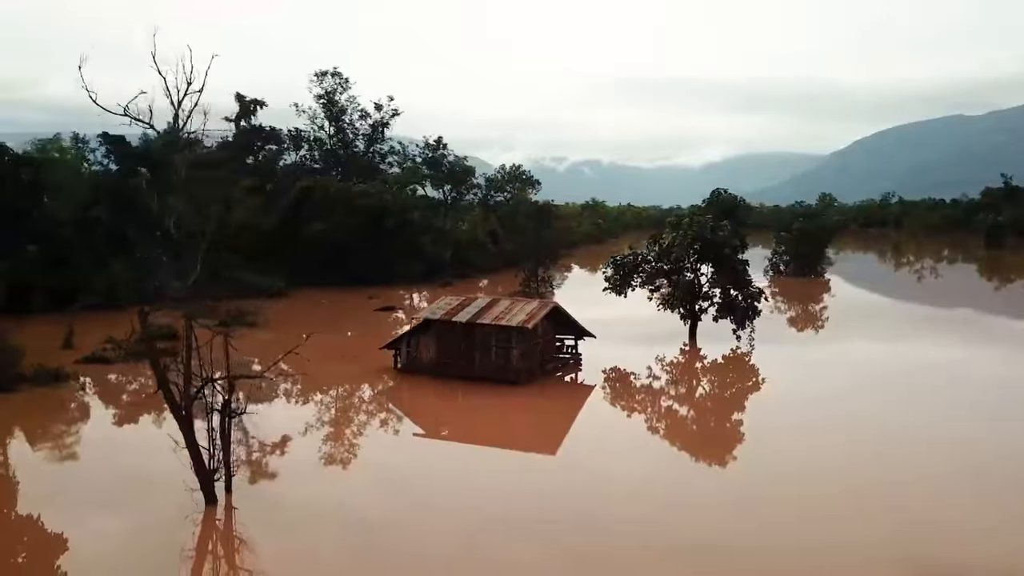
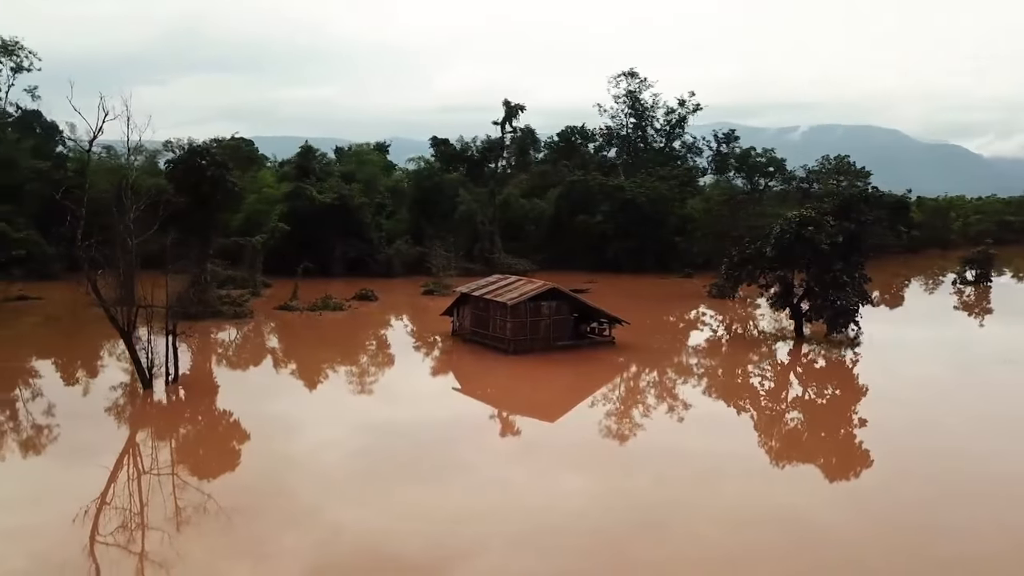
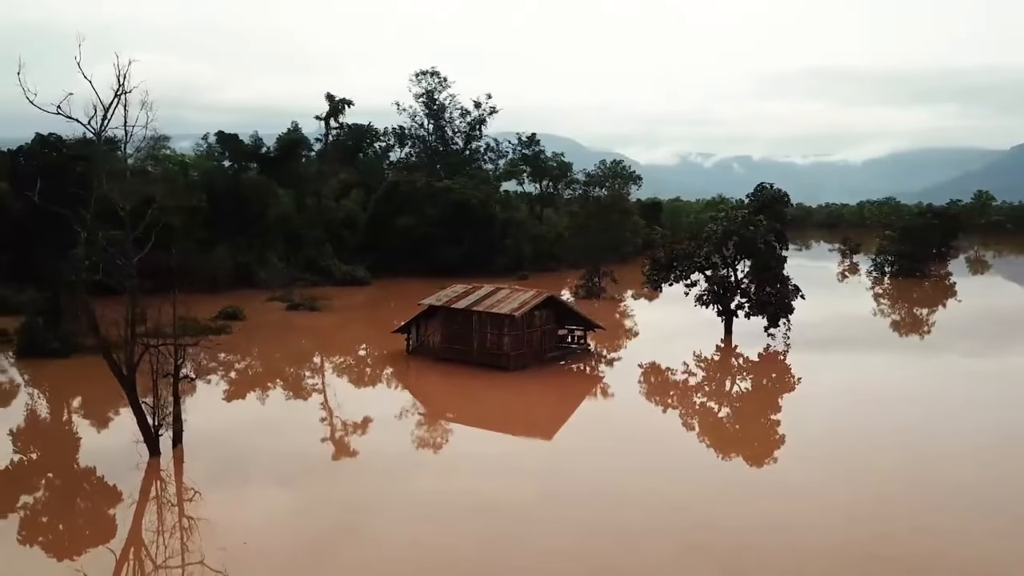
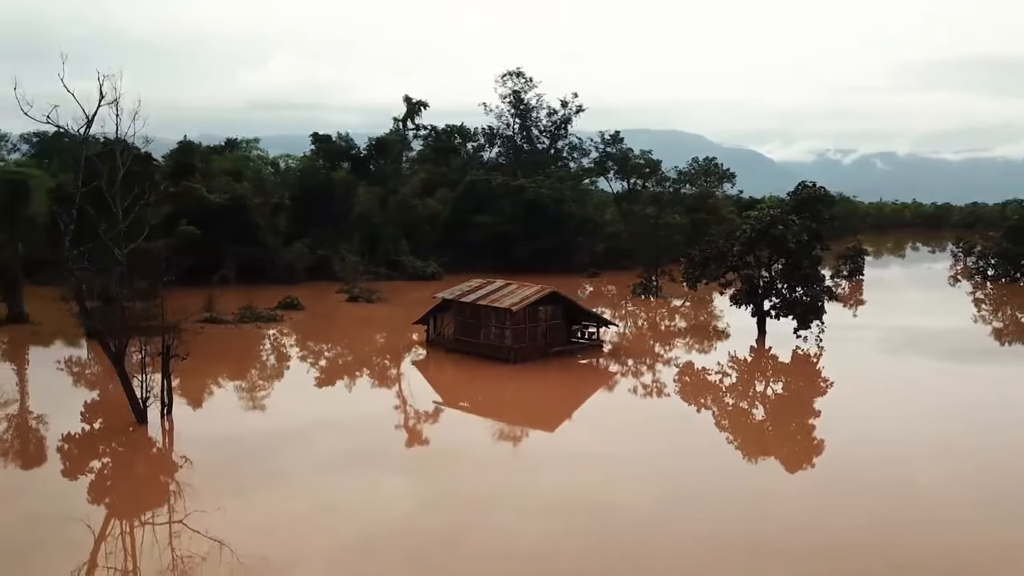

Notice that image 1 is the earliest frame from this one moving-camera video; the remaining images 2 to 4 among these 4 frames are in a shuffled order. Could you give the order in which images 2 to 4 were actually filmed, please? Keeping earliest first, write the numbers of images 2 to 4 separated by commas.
3, 4, 2
